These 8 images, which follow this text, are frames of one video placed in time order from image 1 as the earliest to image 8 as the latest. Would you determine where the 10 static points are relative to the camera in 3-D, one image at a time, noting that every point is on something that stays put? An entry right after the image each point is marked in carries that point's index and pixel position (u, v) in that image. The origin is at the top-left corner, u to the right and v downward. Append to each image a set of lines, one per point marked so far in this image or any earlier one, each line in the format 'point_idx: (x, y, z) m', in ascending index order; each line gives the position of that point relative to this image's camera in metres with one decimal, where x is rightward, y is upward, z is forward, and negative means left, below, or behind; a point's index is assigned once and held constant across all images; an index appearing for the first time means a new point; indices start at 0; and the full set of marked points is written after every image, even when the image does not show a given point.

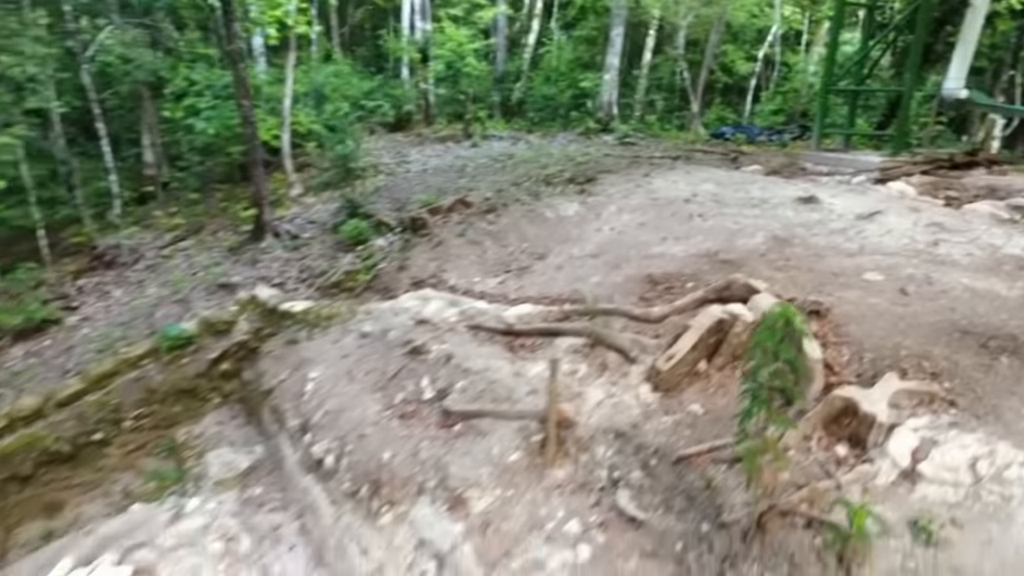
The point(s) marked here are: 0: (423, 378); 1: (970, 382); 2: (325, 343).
0: (-0.5, -0.5, +3.5) m
1: (+1.8, -0.4, +2.5) m
2: (-1.3, -0.4, +4.3) m
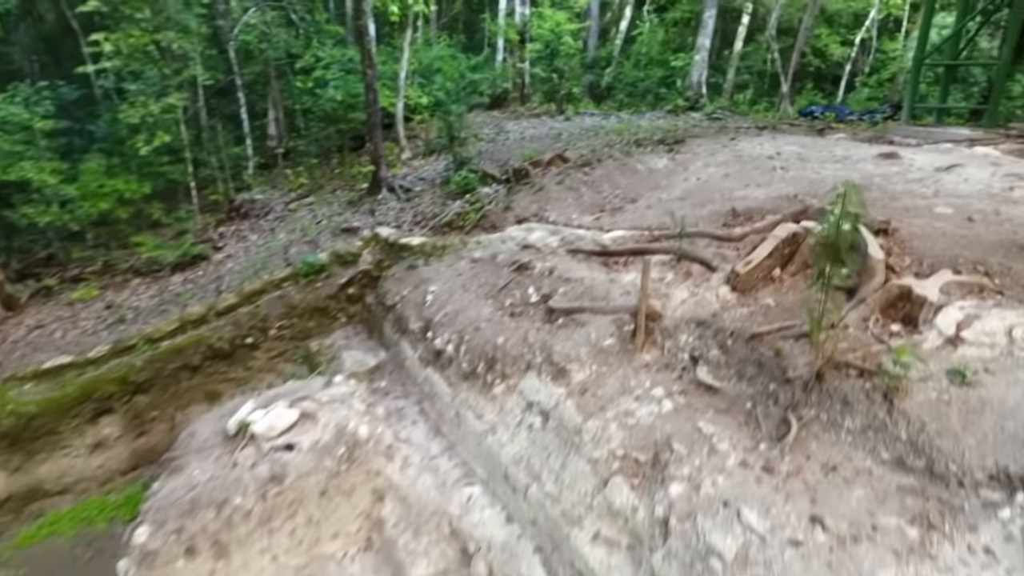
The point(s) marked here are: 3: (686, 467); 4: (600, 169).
0: (+0.1, 0.0, +4.1) m
1: (+2.3, 0.0, +2.8) m
2: (-0.6, +0.2, +5.0) m
3: (+0.7, -0.8, +2.6) m
4: (+0.8, +1.1, +5.6) m
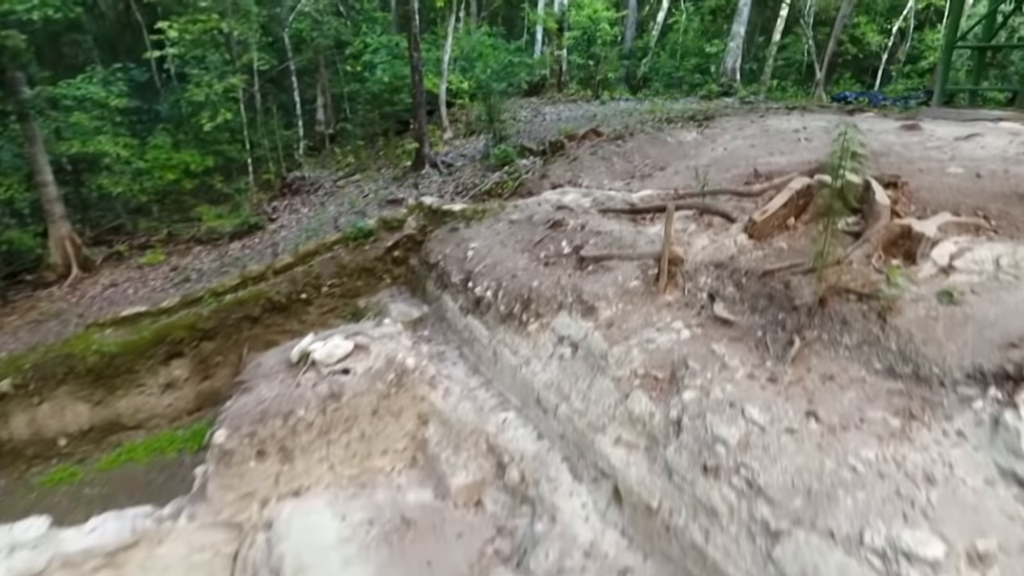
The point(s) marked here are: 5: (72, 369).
0: (+0.4, +0.3, +4.5) m
1: (+2.5, +0.3, +3.1) m
2: (-0.3, +0.5, +5.4) m
3: (+0.9, -0.4, +2.9) m
4: (+1.1, +1.4, +5.9) m
5: (-3.8, -0.7, +5.4) m
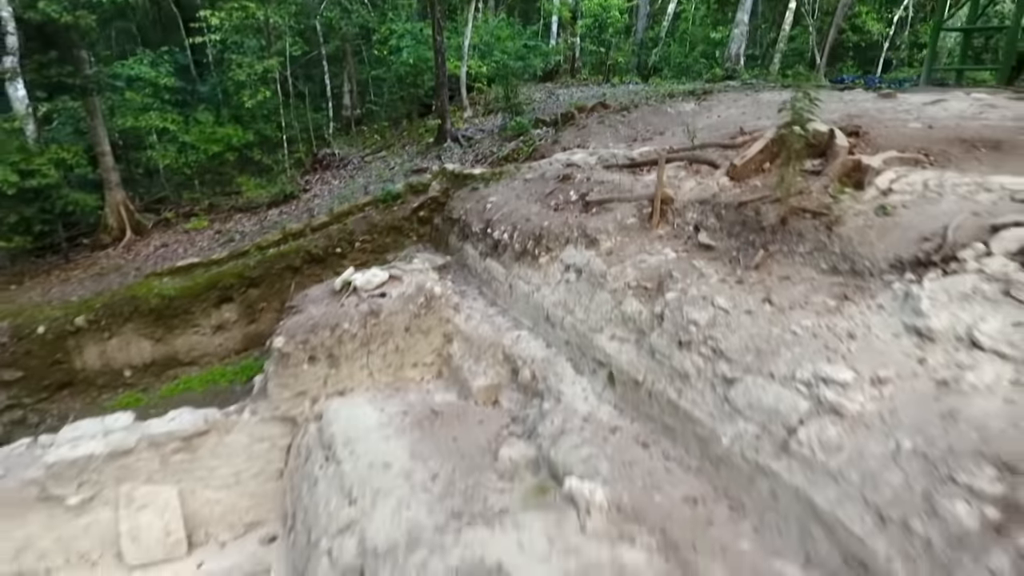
0: (+0.5, +0.8, +5.1) m
1: (+2.6, +0.8, +3.6) m
2: (-0.1, +1.0, +6.0) m
3: (+1.0, 0.0, +3.5) m
4: (+1.3, +1.8, +6.5) m
5: (-3.7, -0.2, +6.1) m
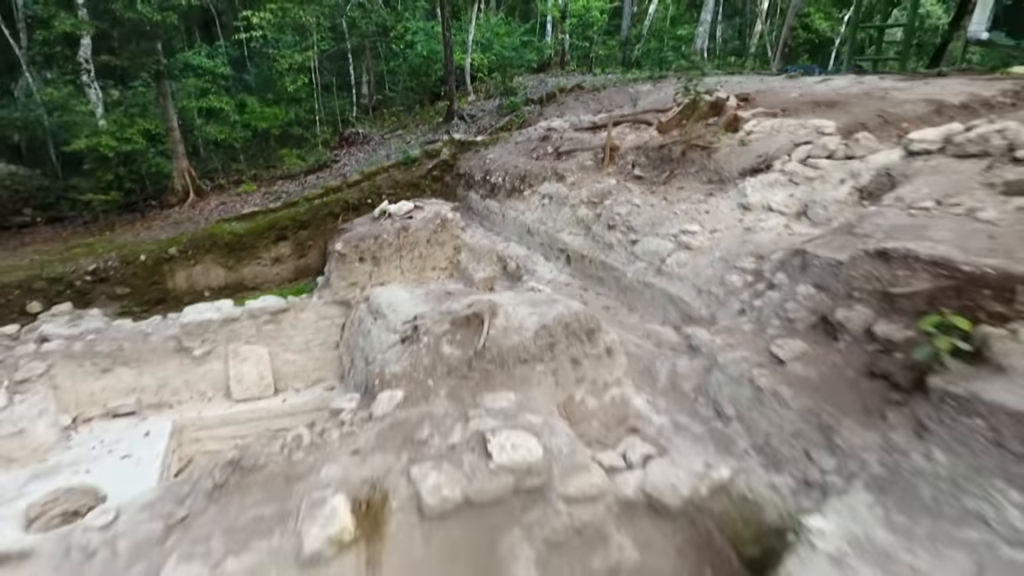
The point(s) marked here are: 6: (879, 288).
0: (+0.4, +1.6, +6.8) m
1: (+2.5, +1.5, +5.4) m
2: (-0.2, +1.7, +7.8) m
3: (+0.9, +0.8, +5.3) m
4: (+1.2, +2.6, +8.3) m
5: (-3.7, +0.6, +7.9) m
6: (+1.6, 0.0, +2.8) m
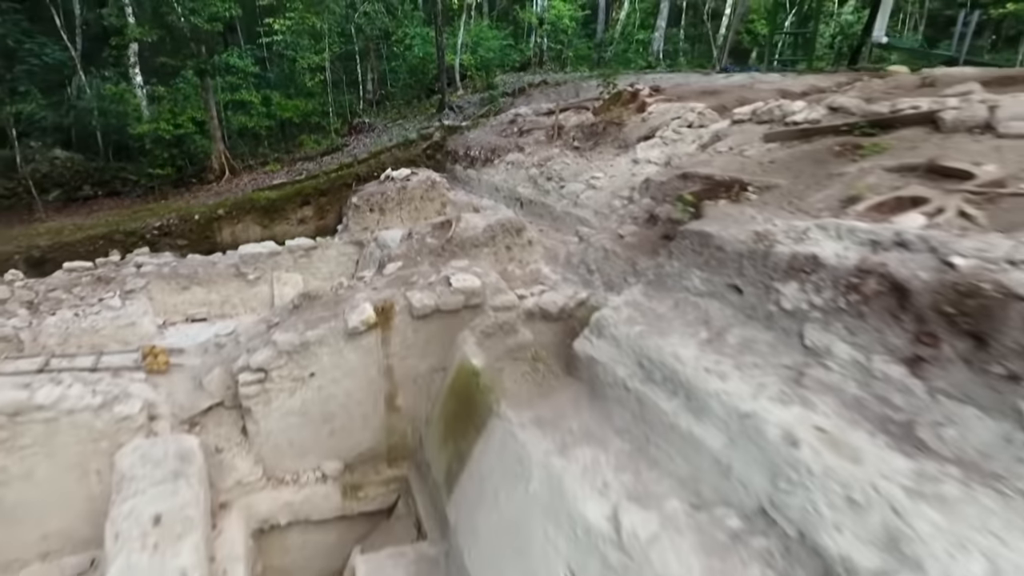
0: (0.0, +2.3, +8.9) m
1: (+2.1, +2.3, +7.4) m
2: (-0.6, +2.5, +9.8) m
3: (+0.5, +1.5, +7.3) m
4: (+0.9, +3.3, +10.3) m
5: (-4.1, +1.3, +9.9) m
6: (+1.3, +0.7, +4.8) m
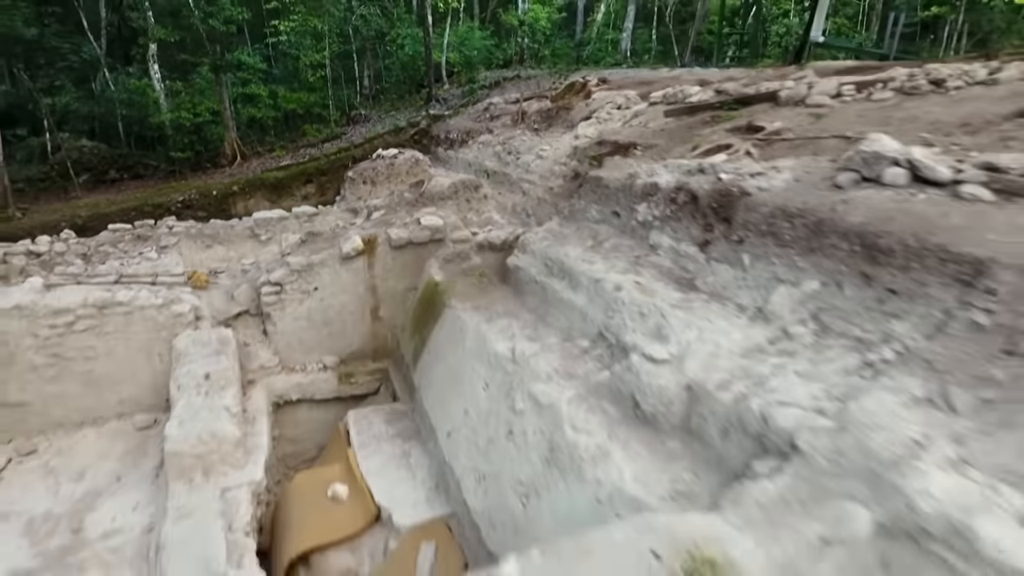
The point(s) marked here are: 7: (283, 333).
0: (-0.4, +2.9, +10.4) m
1: (+1.7, +2.9, +8.9) m
2: (-1.0, +3.1, +11.3) m
3: (+0.1, +2.1, +8.8) m
4: (+0.4, +4.0, +11.8) m
5: (-4.6, +1.9, +11.4) m
6: (+0.8, +1.3, +6.3) m
7: (-2.2, -0.4, +6.0) m
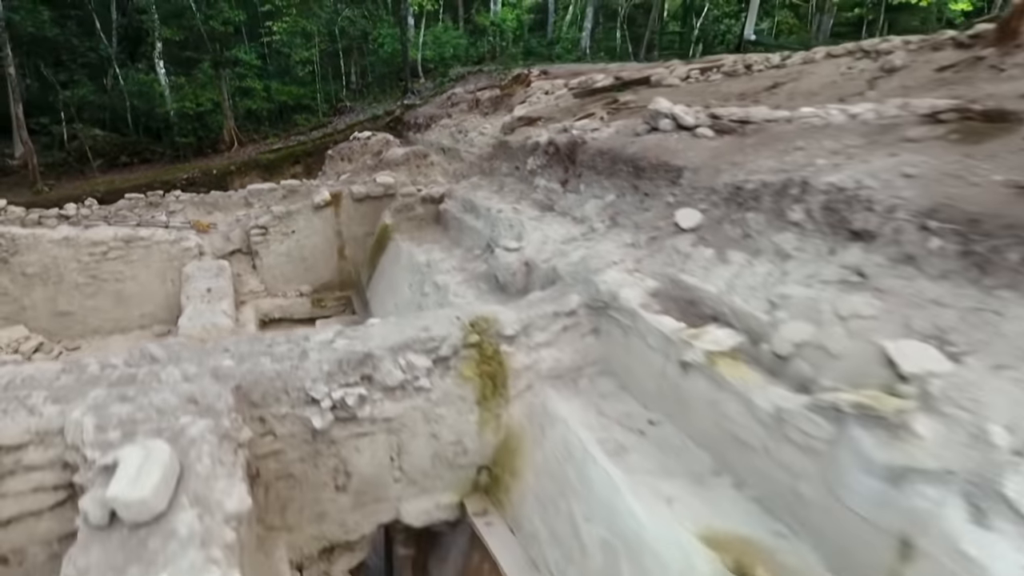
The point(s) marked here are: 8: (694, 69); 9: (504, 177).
0: (-1.2, +3.6, +12.0) m
1: (+0.9, +3.6, +10.6) m
2: (-1.8, +3.8, +13.0) m
3: (-0.7, +2.8, +10.5) m
4: (-0.4, +4.6, +13.5) m
5: (-5.3, +2.6, +13.1) m
6: (0.0, +2.0, +8.0) m
7: (-3.0, +0.3, +7.6) m
8: (+2.1, +2.5, +7.0) m
9: (-0.1, +1.2, +6.8) m
